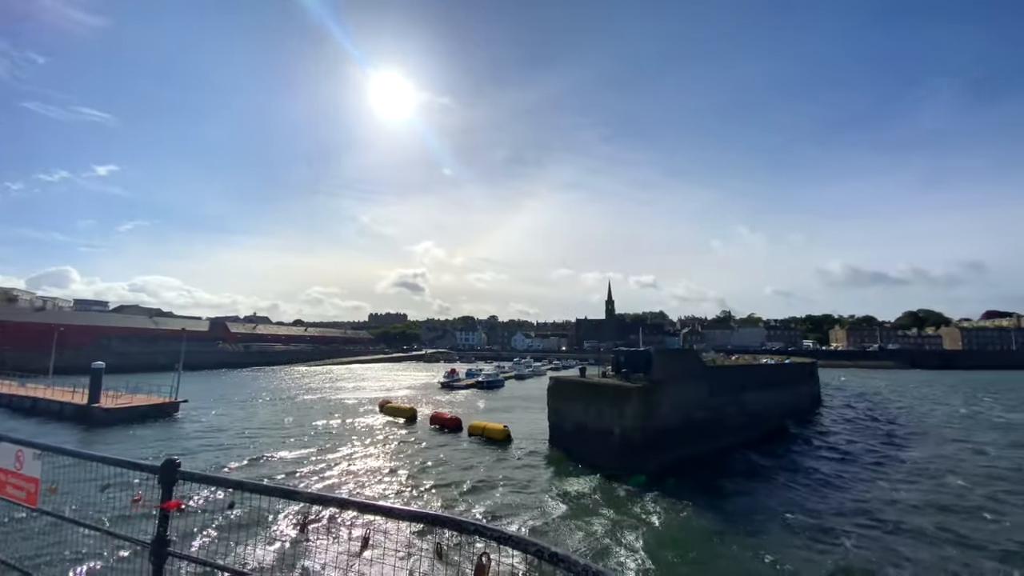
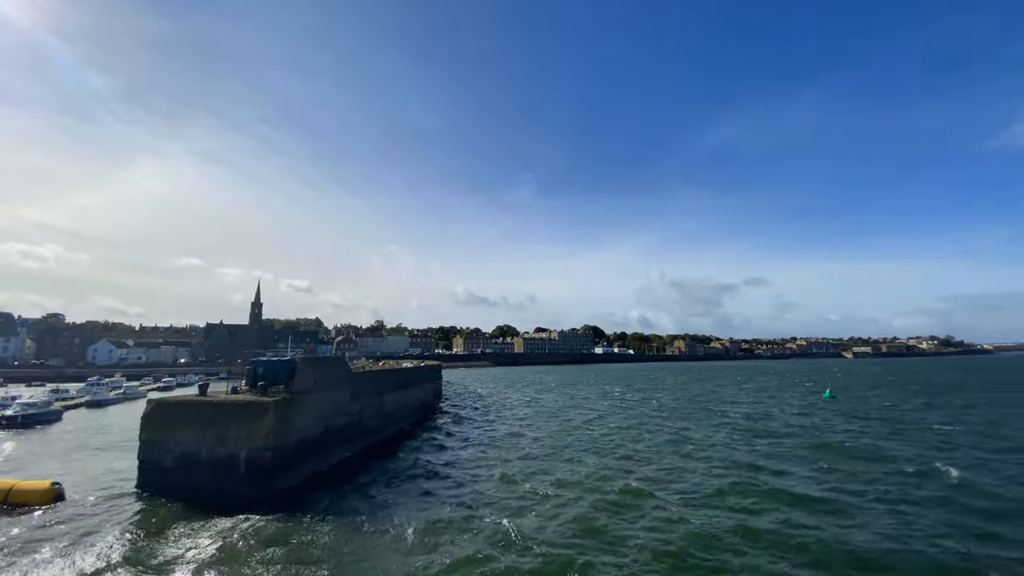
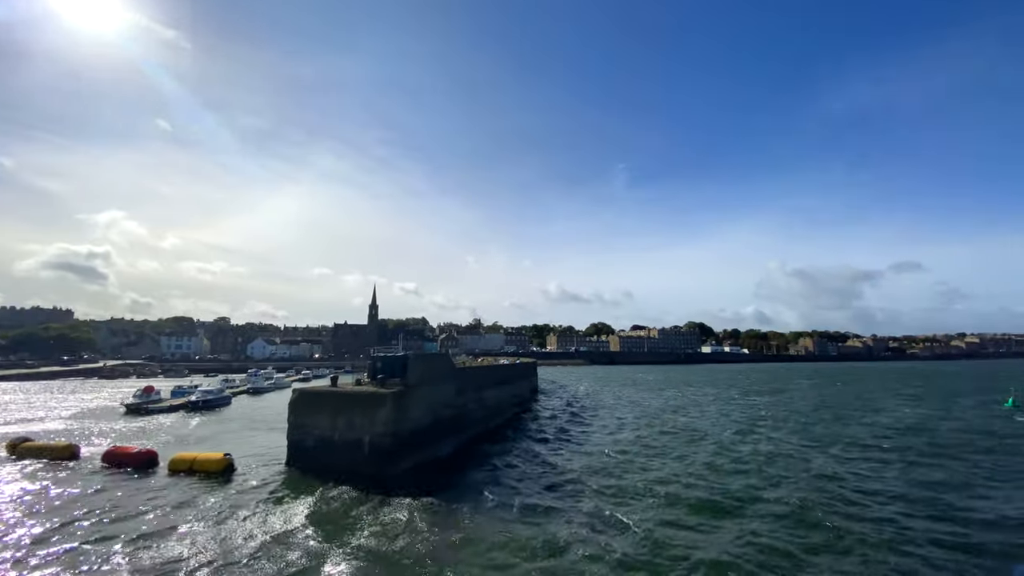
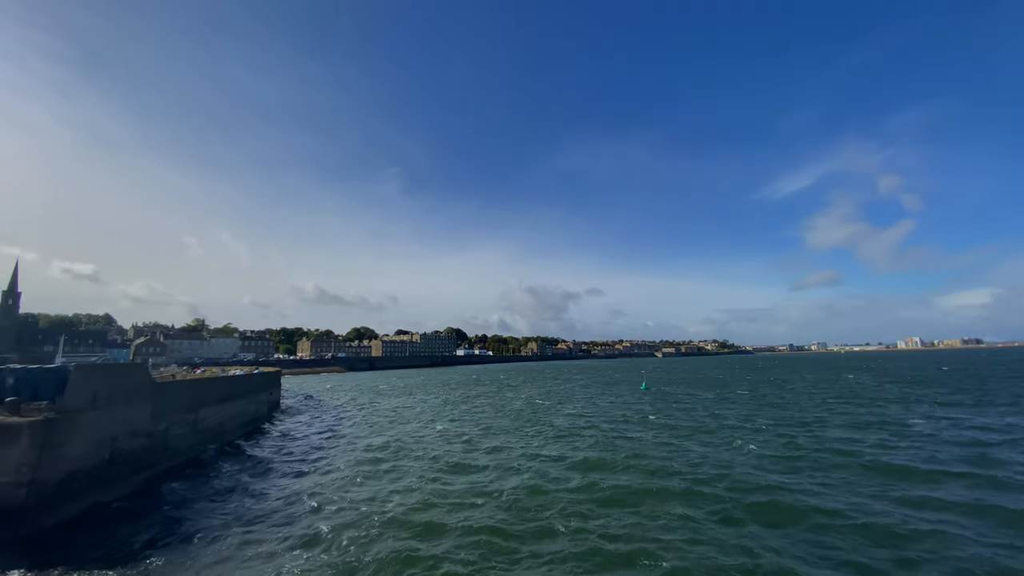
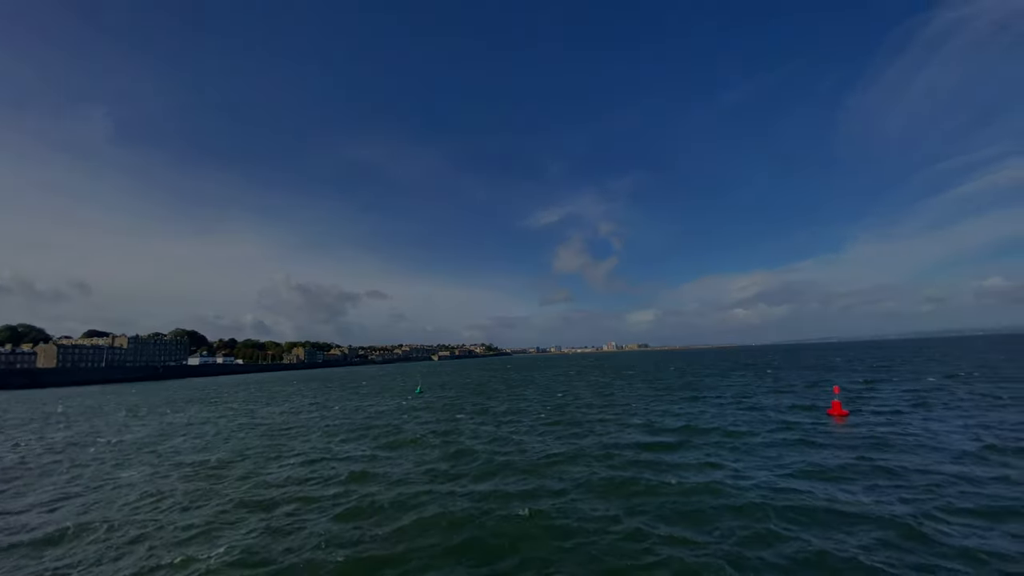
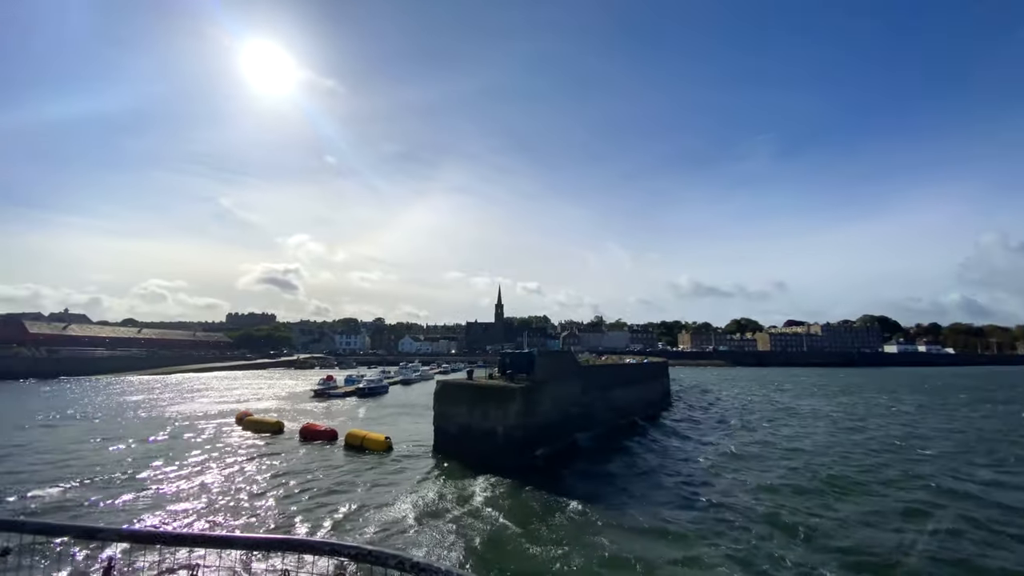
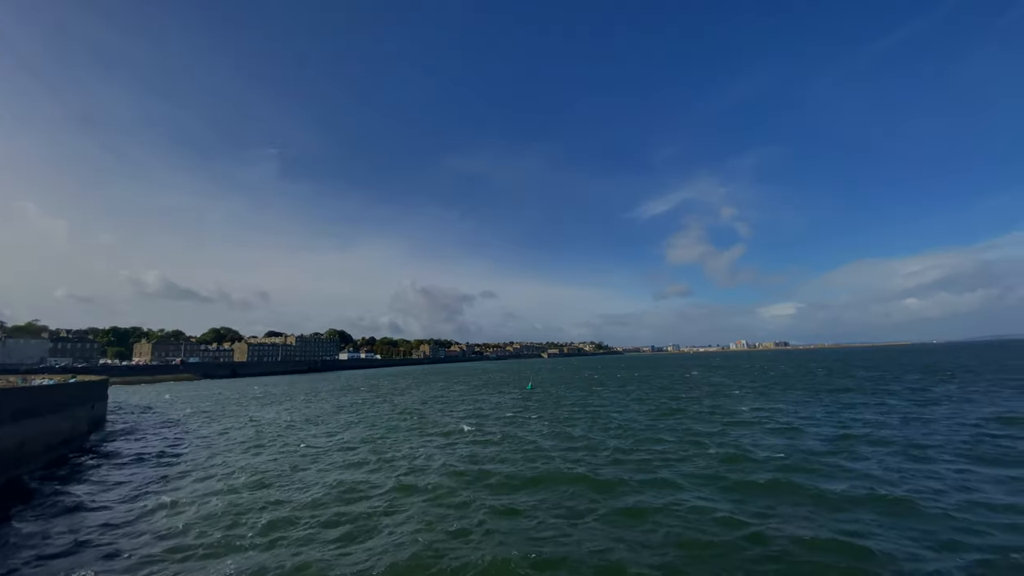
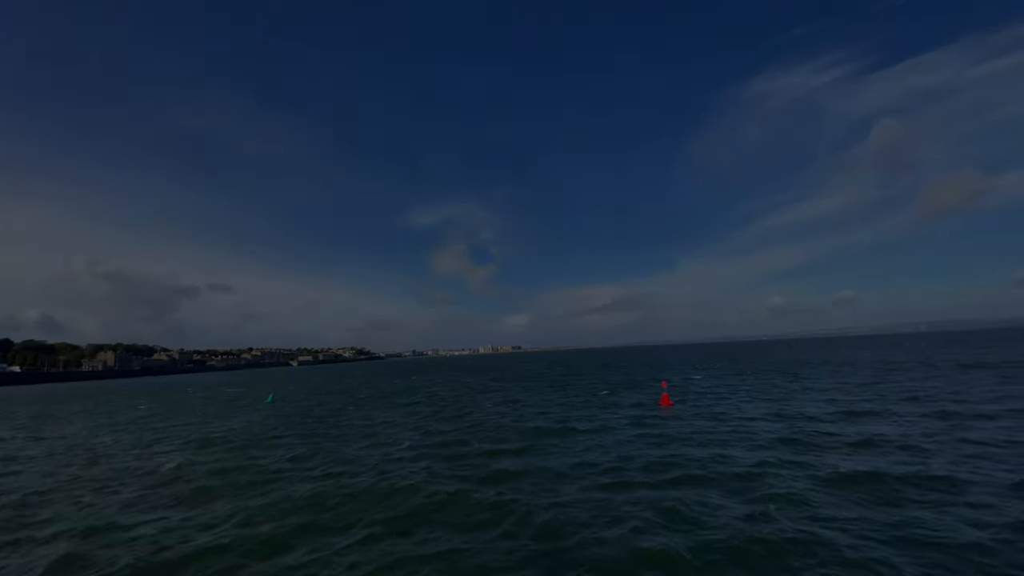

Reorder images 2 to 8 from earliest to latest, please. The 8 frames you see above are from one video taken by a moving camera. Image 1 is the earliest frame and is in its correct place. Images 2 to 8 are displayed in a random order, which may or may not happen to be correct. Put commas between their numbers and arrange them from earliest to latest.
6, 3, 2, 4, 7, 5, 8
